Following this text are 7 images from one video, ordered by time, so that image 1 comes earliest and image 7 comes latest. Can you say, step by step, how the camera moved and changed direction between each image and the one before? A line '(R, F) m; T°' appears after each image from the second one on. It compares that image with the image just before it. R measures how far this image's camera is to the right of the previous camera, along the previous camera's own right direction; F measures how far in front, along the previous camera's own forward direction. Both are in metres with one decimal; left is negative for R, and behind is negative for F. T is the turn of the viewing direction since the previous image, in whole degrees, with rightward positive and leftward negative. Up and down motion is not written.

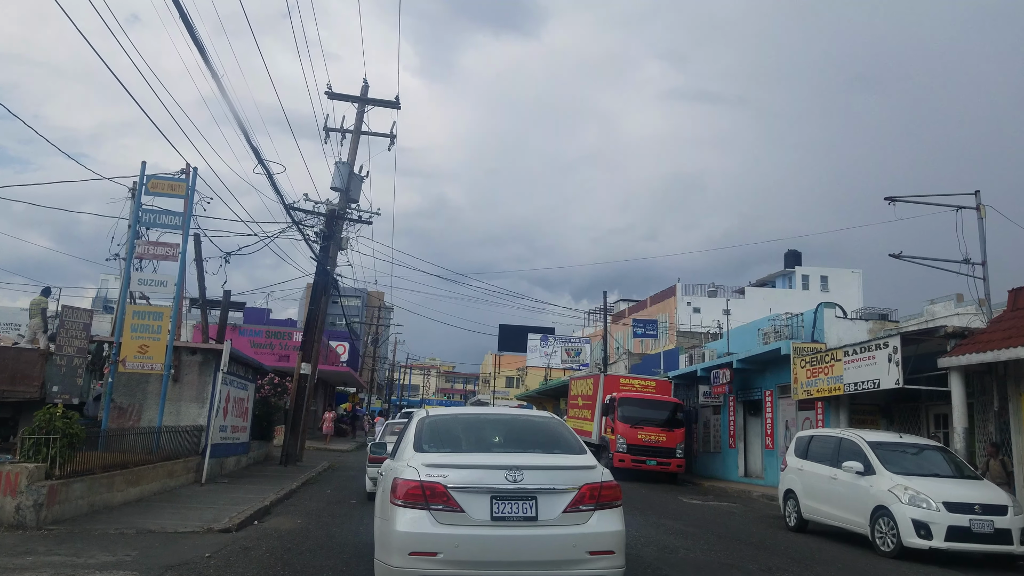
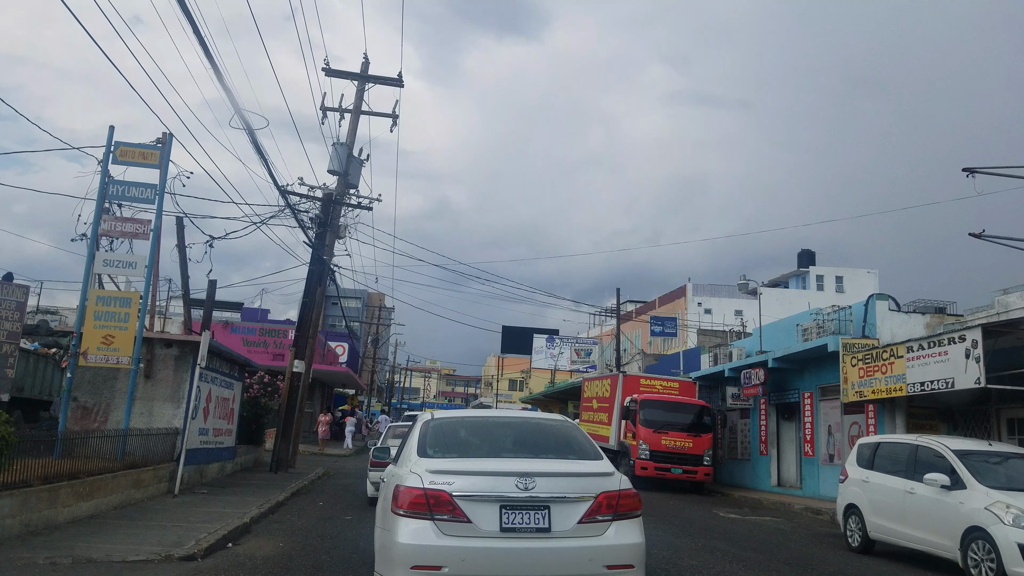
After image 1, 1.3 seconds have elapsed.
(-0.3, +1.9) m; 0°
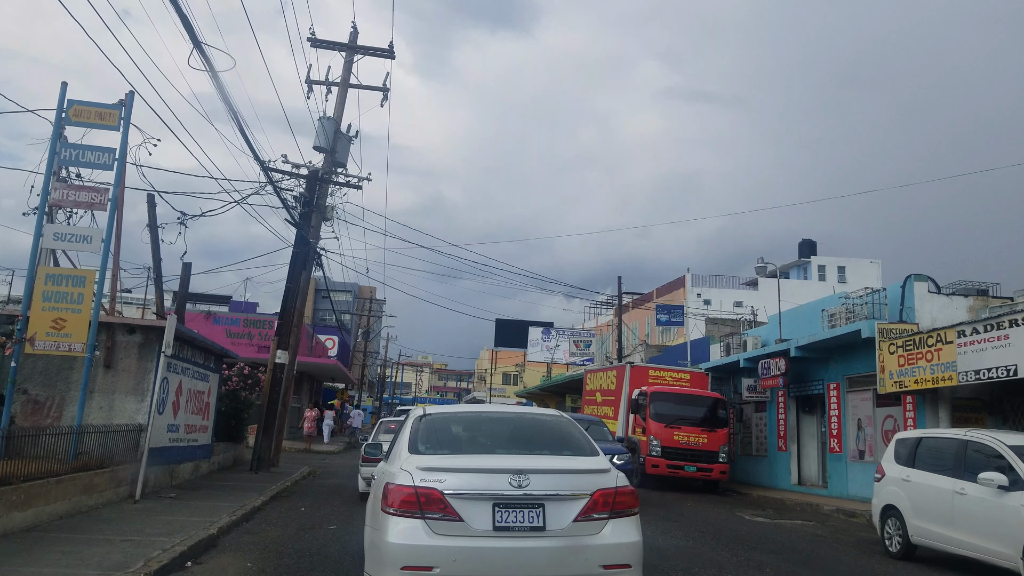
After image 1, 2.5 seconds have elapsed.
(-0.2, +1.5) m; +1°
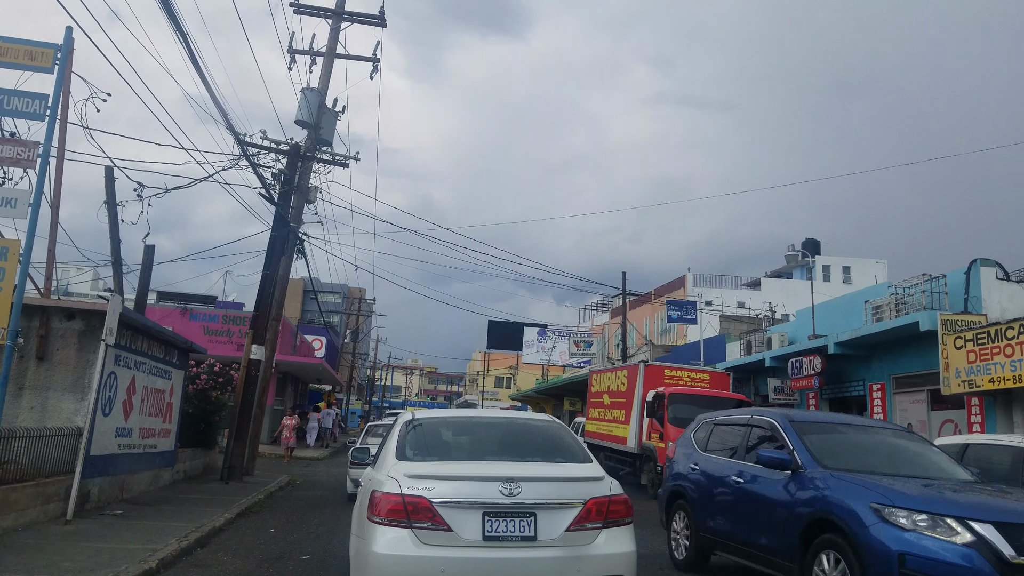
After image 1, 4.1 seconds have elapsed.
(-0.3, +1.9) m; +1°
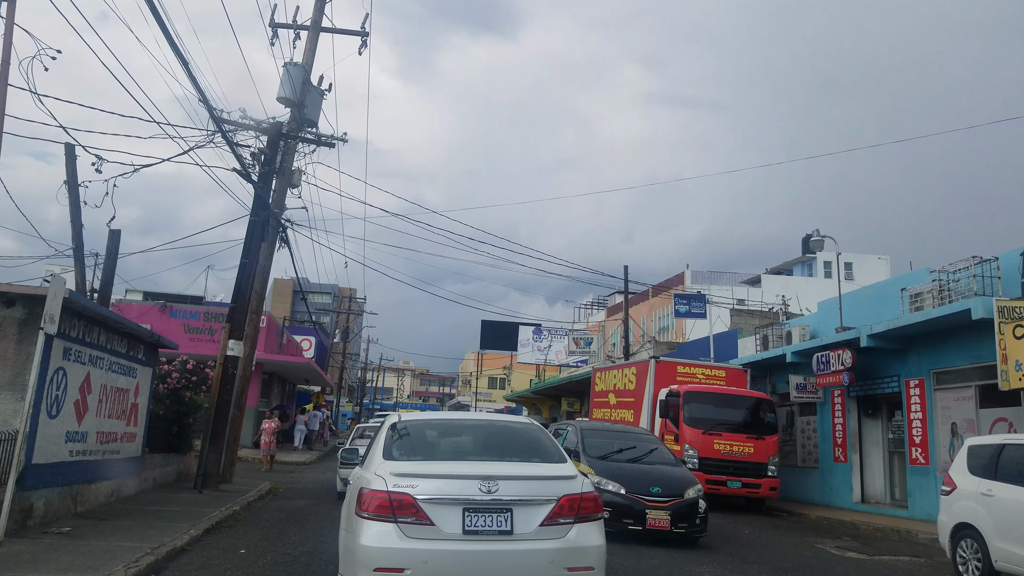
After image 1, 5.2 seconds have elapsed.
(-0.2, +1.4) m; +1°
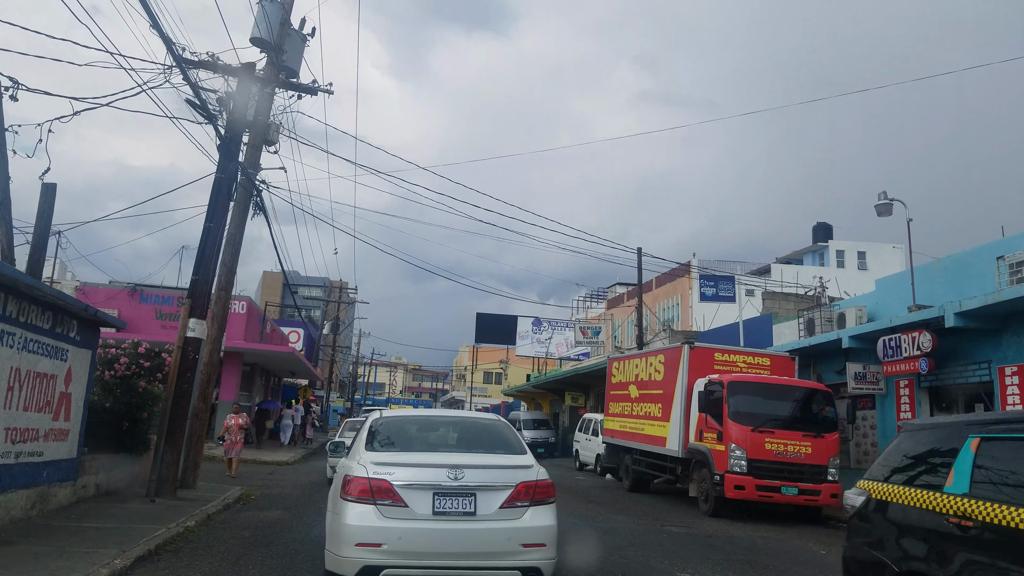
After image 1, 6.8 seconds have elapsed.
(-0.4, +2.4) m; +1°
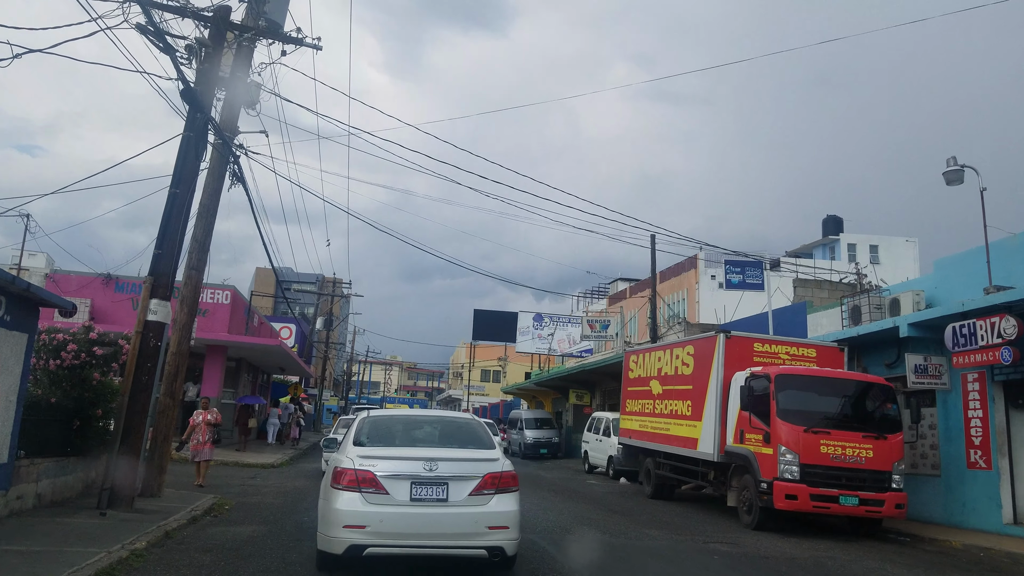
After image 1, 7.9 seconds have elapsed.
(-0.3, +1.8) m; 0°
